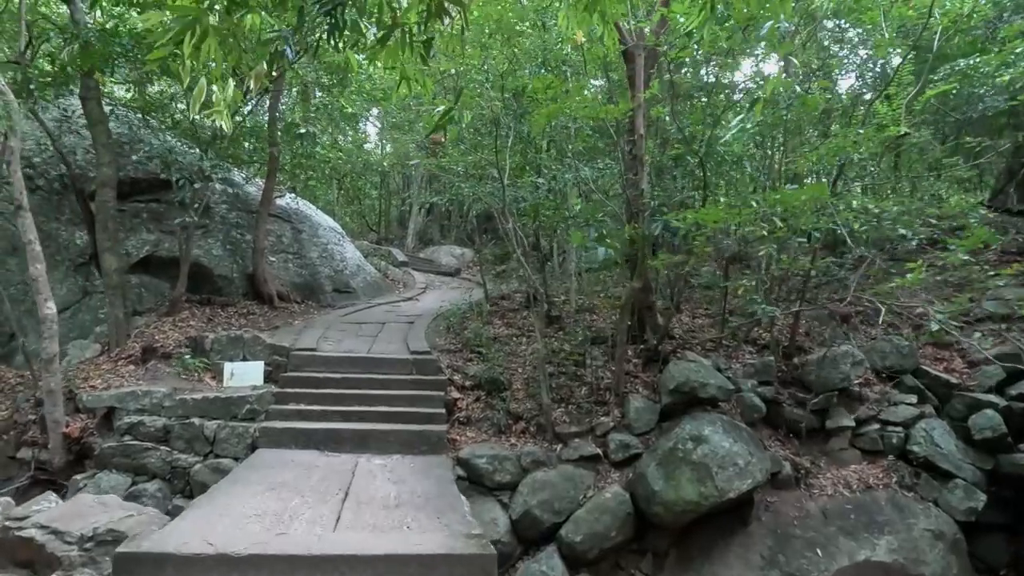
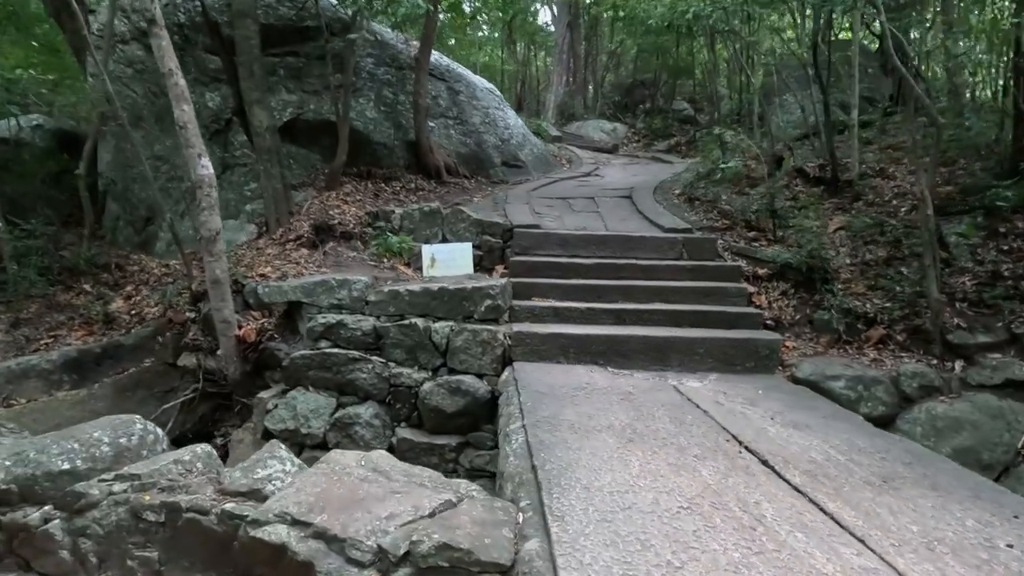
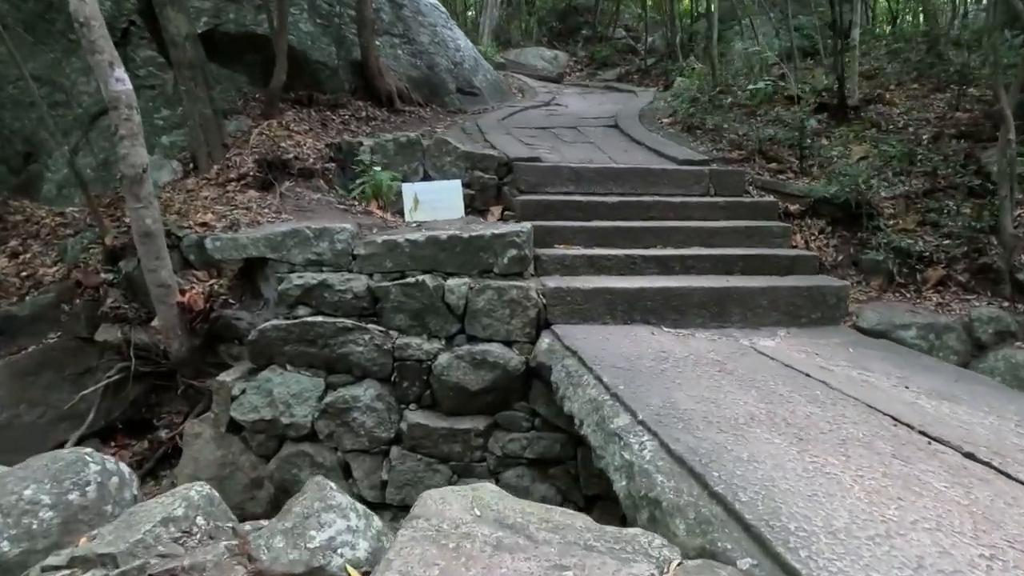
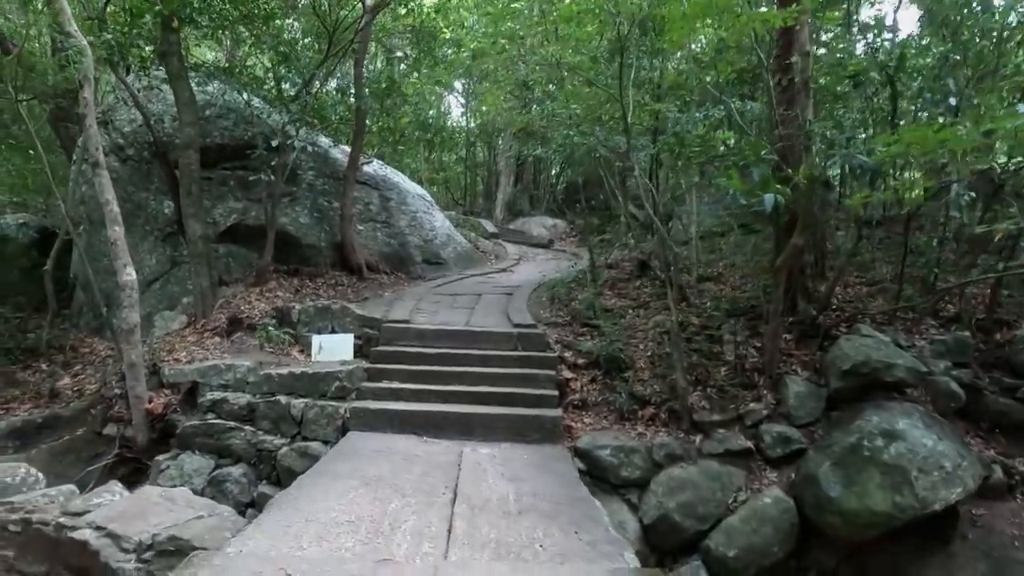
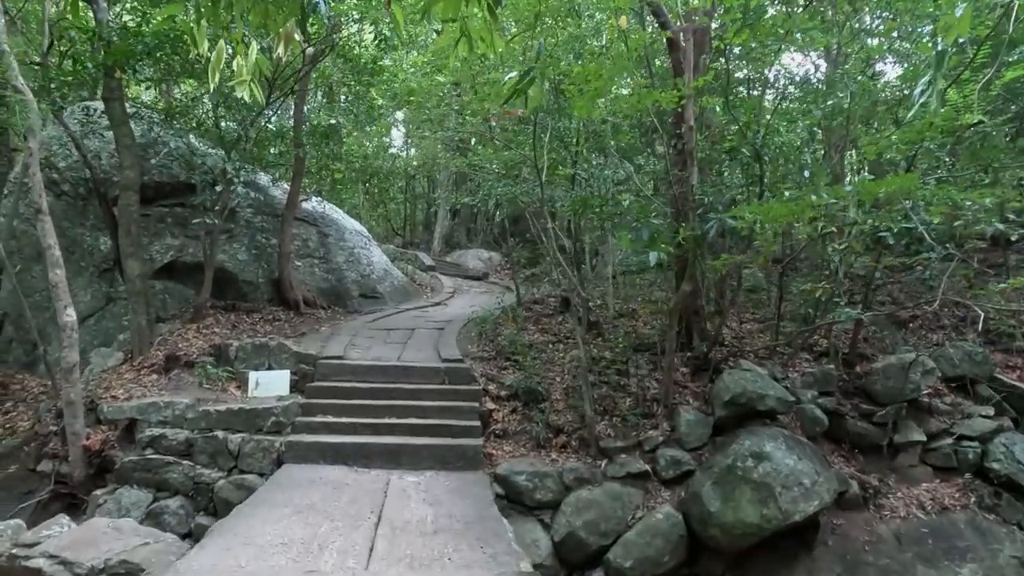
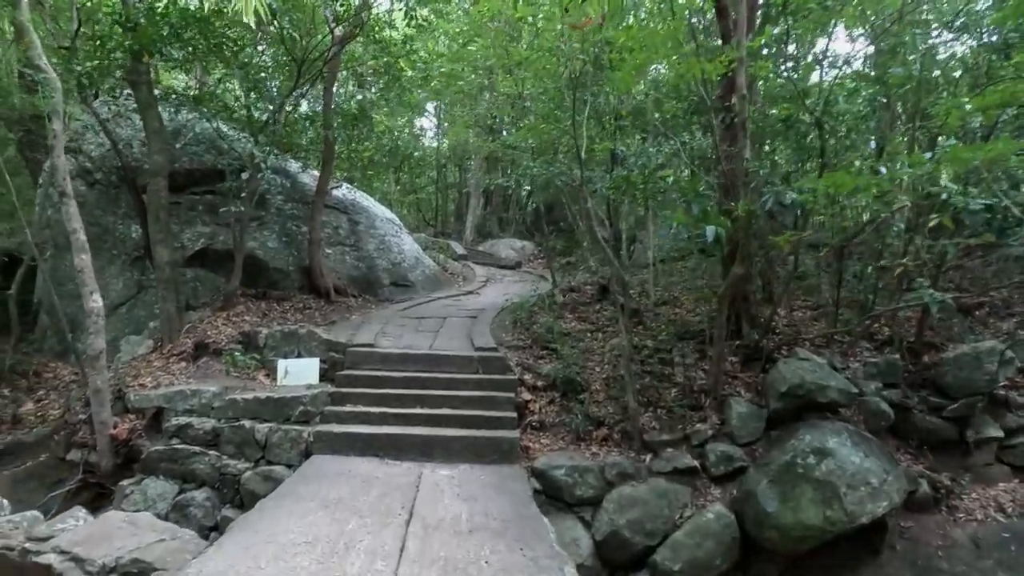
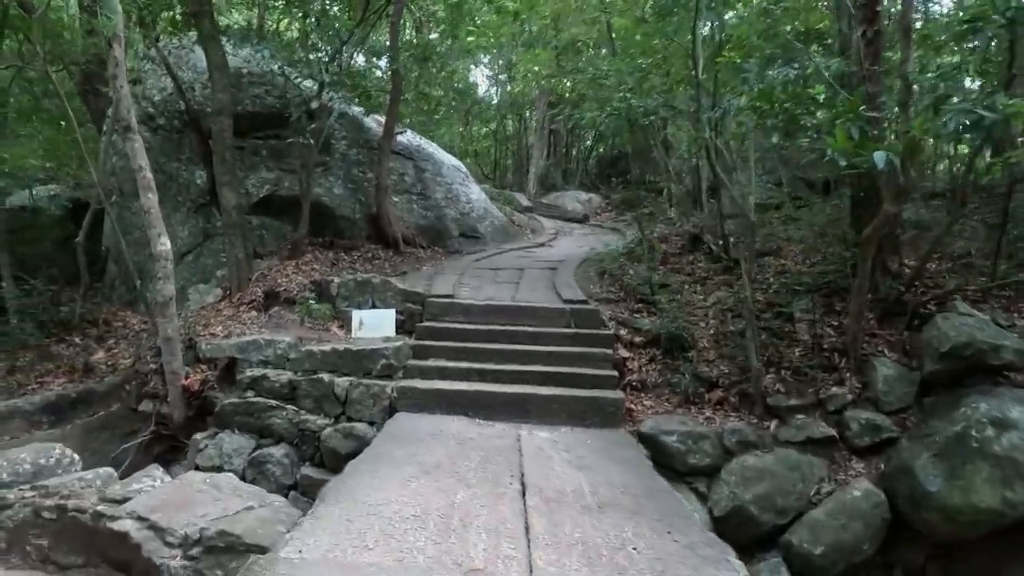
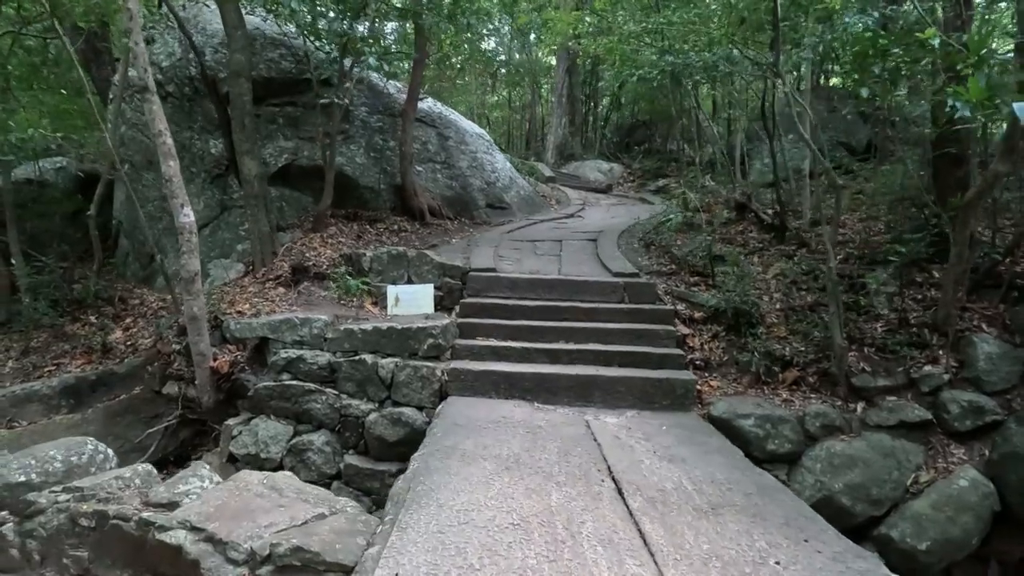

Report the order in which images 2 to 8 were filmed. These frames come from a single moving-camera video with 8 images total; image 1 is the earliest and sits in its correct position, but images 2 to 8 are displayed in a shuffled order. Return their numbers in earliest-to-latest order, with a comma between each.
5, 6, 4, 7, 8, 2, 3
